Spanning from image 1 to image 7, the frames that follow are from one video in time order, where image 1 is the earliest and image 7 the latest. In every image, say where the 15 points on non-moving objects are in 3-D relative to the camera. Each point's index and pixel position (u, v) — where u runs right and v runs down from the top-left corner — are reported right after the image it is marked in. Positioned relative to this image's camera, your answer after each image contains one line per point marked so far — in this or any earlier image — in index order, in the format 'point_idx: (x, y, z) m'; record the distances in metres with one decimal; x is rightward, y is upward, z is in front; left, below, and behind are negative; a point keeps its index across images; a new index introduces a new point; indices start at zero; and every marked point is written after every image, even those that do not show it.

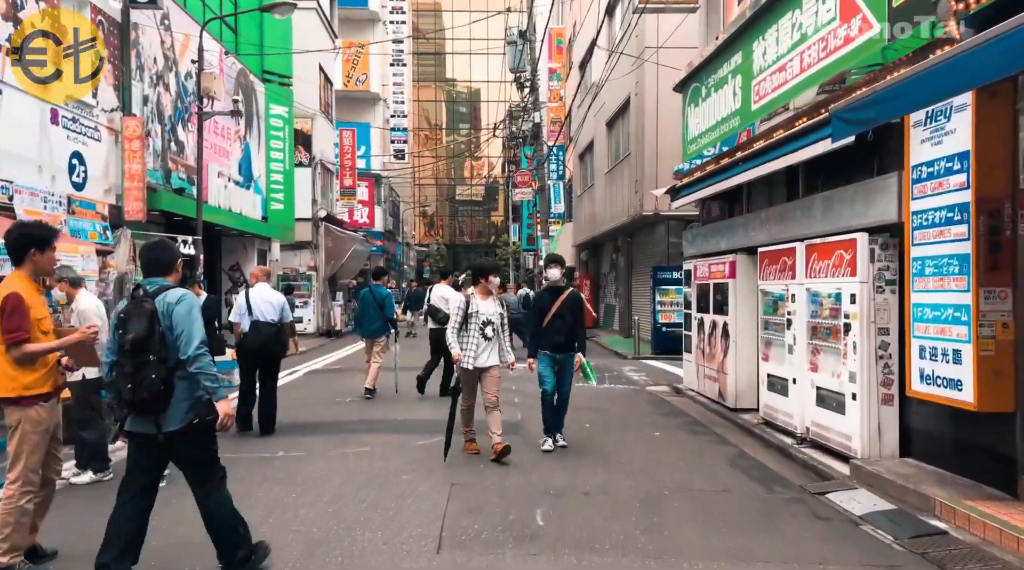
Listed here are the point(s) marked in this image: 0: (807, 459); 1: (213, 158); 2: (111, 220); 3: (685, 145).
0: (+2.6, -1.5, +7.4) m
1: (-6.4, +2.7, +17.7) m
2: (-6.2, +1.0, +12.9) m
3: (+2.7, +2.2, +12.6) m
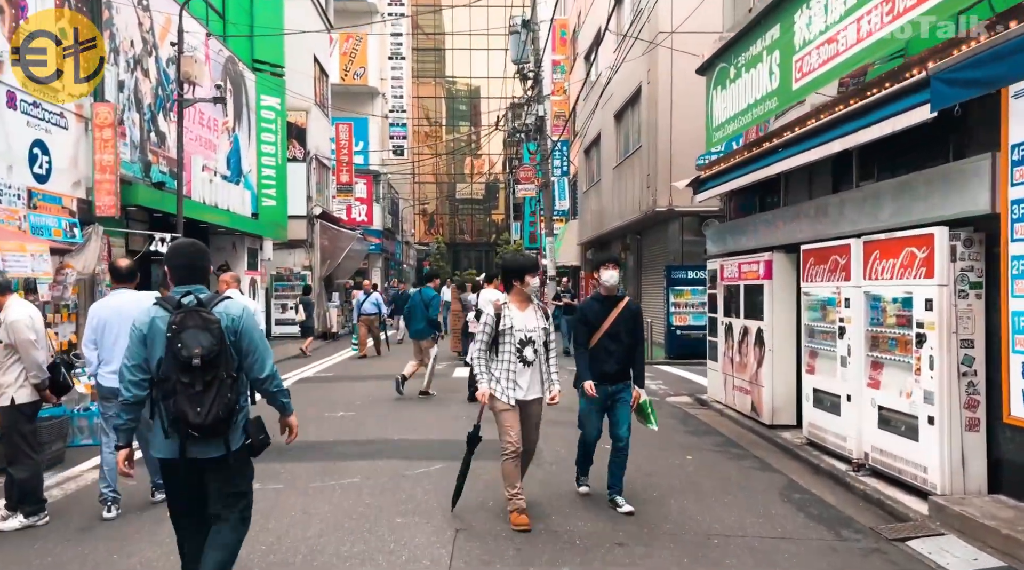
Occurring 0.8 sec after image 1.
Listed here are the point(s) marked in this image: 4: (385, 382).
0: (+2.7, -1.6, +6.3) m
1: (-6.3, +2.7, +16.6) m
2: (-6.1, +1.0, +11.8) m
3: (+2.8, +2.1, +11.5) m
4: (-2.1, -1.6, +13.6) m
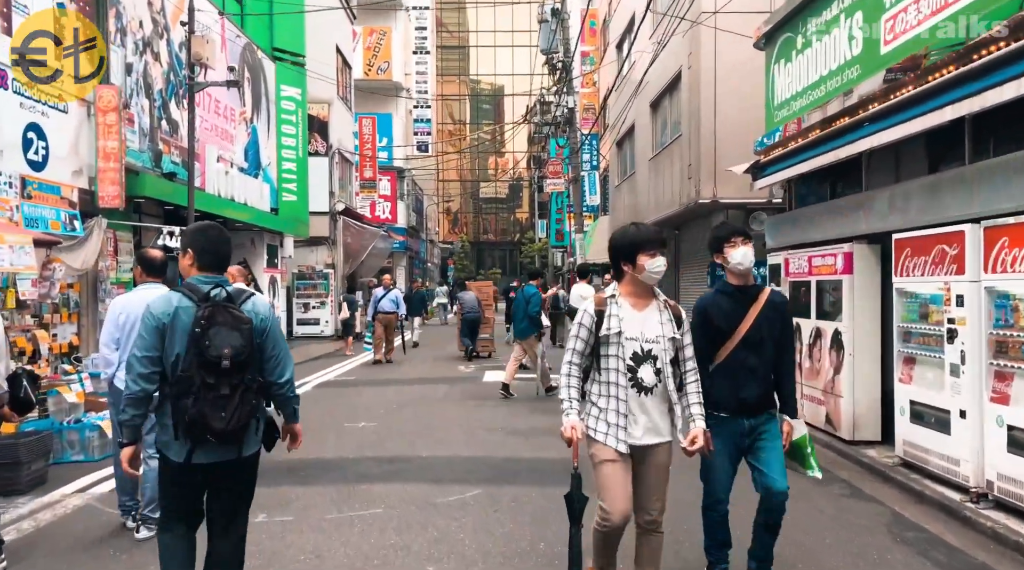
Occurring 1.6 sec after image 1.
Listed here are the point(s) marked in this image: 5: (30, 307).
0: (+3.1, -1.5, +5.1) m
1: (-5.6, +2.7, +15.7) m
2: (-5.6, +1.0, +10.9) m
3: (+3.2, +2.2, +10.4) m
4: (-1.6, -1.6, +12.6) m
5: (-5.2, -0.2, +8.9) m
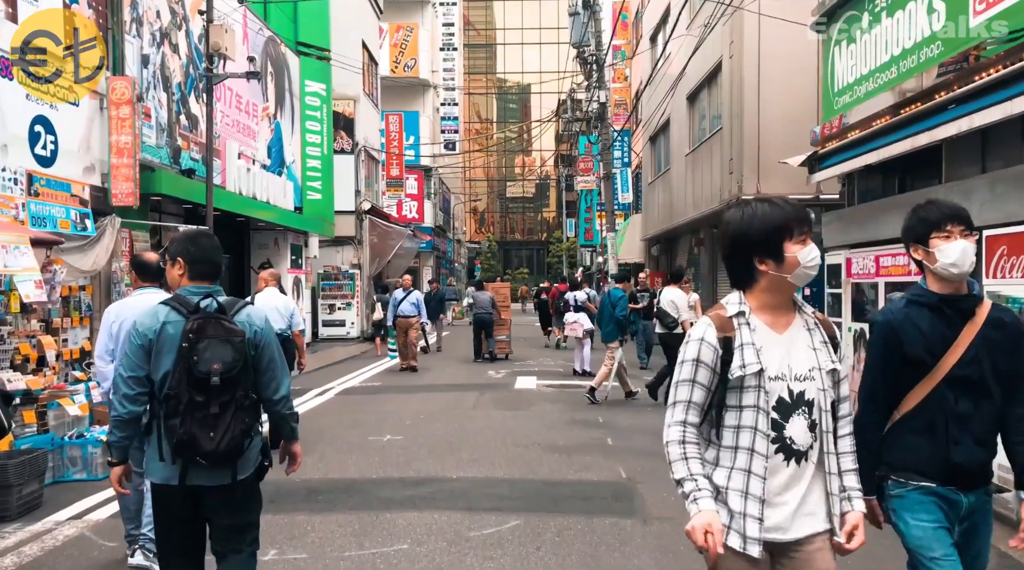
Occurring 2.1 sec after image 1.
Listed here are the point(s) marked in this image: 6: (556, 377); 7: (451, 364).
0: (+3.3, -1.6, +4.3) m
1: (-5.0, +2.7, +15.1) m
2: (-5.2, +1.0, +10.4) m
3: (+3.7, +2.2, +9.6) m
4: (-1.1, -1.6, +11.9) m
5: (-4.8, -0.3, +8.4) m
6: (+0.8, -1.6, +14.3) m
7: (-1.2, -1.6, +16.6) m
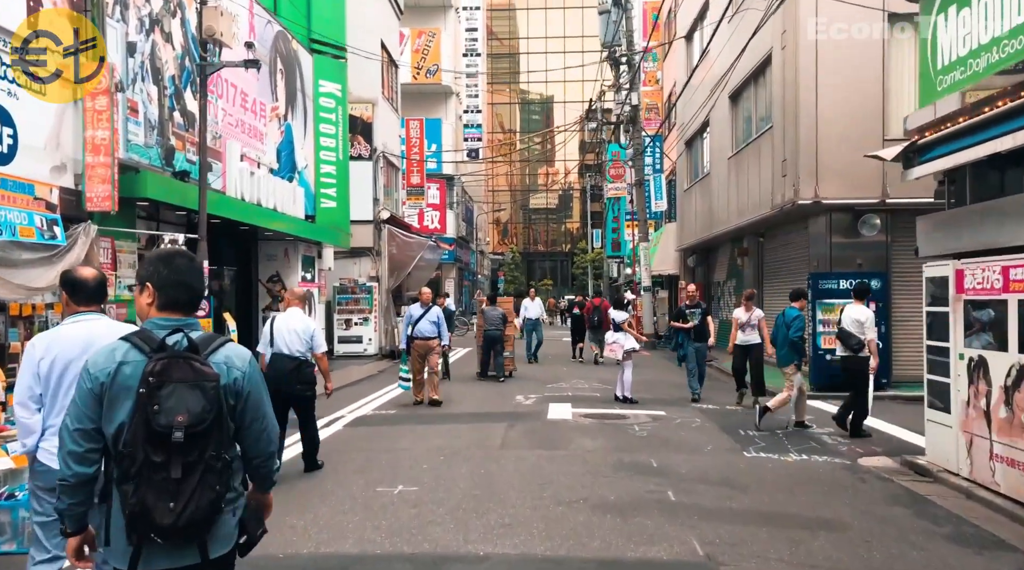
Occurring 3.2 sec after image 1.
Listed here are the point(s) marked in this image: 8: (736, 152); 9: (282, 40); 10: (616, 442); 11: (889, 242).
0: (+3.5, -1.6, +2.7) m
1: (-4.5, +2.5, +13.8) m
2: (-4.8, +0.8, +9.0) m
3: (+4.0, +2.0, +8.0) m
4: (-0.6, -1.8, +10.4) m
5: (-4.5, -0.4, +7.0) m
6: (+1.2, -1.8, +12.8) m
7: (-0.7, -1.9, +15.1) m
8: (+5.2, +3.1, +19.4) m
9: (-4.6, +4.8, +16.4) m
10: (+1.2, -1.8, +9.4) m
11: (+6.7, +0.8, +14.8) m
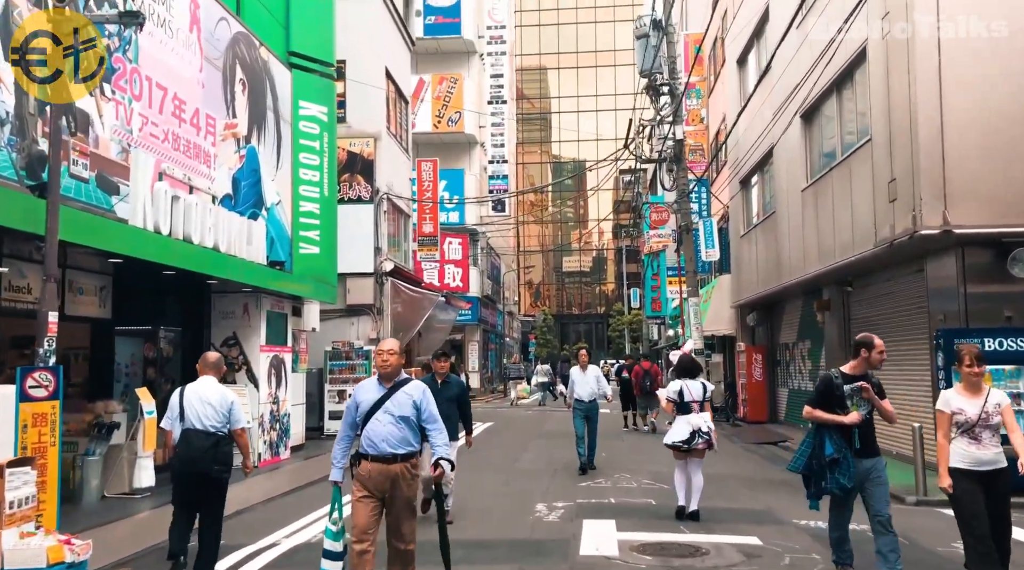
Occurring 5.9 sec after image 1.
0: (+3.3, -1.5, -1.3) m
1: (-4.3, +1.6, +10.4) m
2: (-4.8, +0.4, +5.5) m
3: (+4.0, +1.7, +4.2) m
4: (-0.6, -2.3, +6.5) m
5: (-4.6, -0.7, +3.4) m
6: (+1.4, -2.5, +8.8) m
7: (-0.4, -2.7, +11.2) m
8: (+5.6, +1.9, +15.6) m
9: (-4.3, +3.8, +13.2) m
10: (+1.2, -2.2, +5.4) m
11: (+7.0, 0.0, +10.8) m
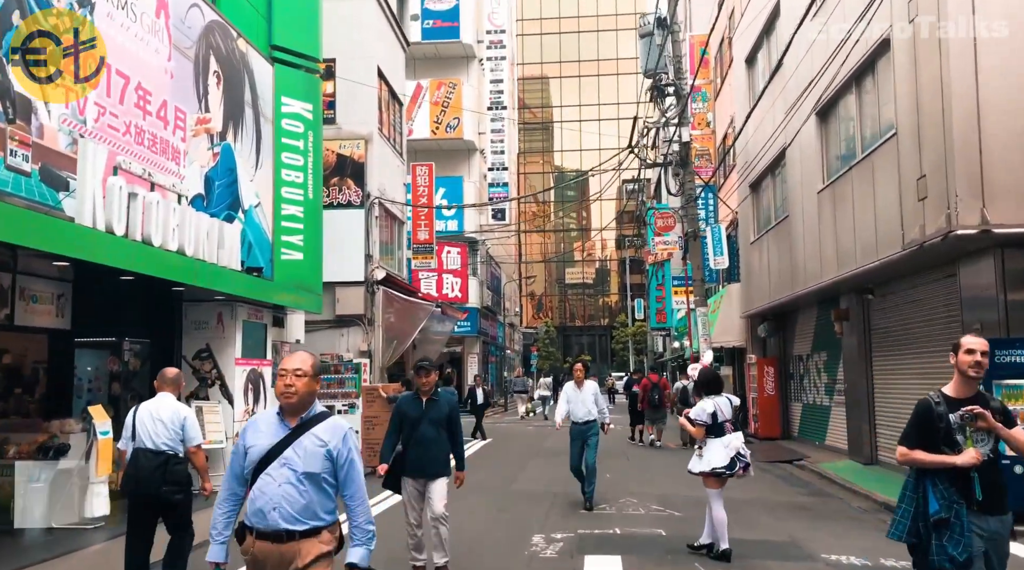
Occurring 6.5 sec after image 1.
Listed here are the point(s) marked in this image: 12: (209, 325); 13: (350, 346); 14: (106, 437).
0: (+3.2, -1.4, -2.3) m
1: (-4.4, +1.6, +9.4) m
2: (-4.9, +0.4, +4.5) m
3: (+3.9, +1.7, +3.2) m
4: (-0.6, -2.3, +5.5) m
5: (-4.7, -0.7, +2.4) m
6: (+1.3, -2.5, +7.8) m
7: (-0.5, -2.8, +10.2) m
8: (+5.6, +1.8, +14.6) m
9: (-4.3, +3.7, +12.3) m
10: (+1.1, -2.2, +4.4) m
11: (+6.9, -0.1, +9.8) m
12: (-4.5, -0.6, +12.3) m
13: (-3.7, -1.4, +18.7) m
14: (-4.5, -1.7, +9.1) m
